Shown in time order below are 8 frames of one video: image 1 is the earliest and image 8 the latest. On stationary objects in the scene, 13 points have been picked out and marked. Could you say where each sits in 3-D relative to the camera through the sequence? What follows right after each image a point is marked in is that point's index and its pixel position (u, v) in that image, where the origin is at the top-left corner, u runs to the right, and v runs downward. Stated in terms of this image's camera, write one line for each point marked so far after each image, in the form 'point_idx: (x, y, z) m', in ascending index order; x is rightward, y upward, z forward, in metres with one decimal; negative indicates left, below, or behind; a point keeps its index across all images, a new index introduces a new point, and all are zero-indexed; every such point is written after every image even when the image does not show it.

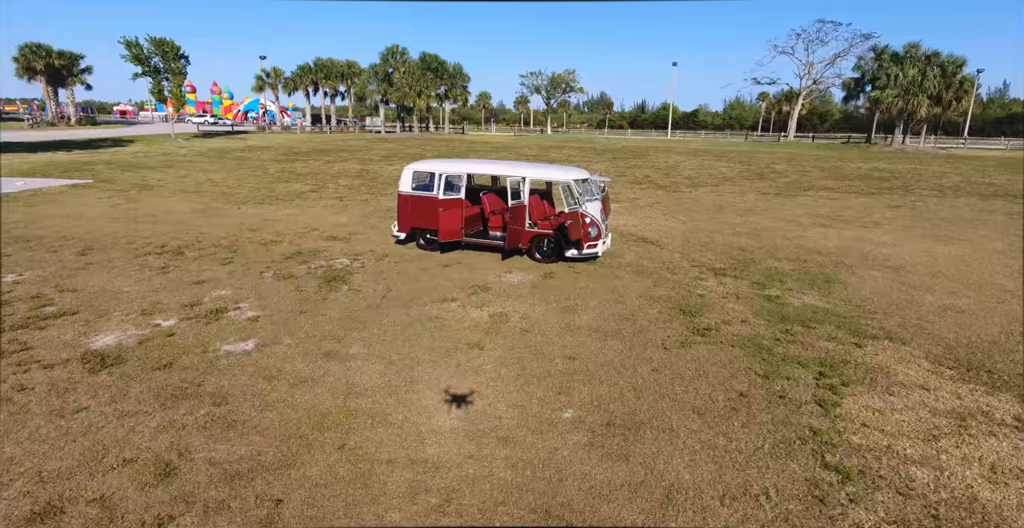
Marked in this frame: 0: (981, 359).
0: (+6.2, -1.2, +7.0) m
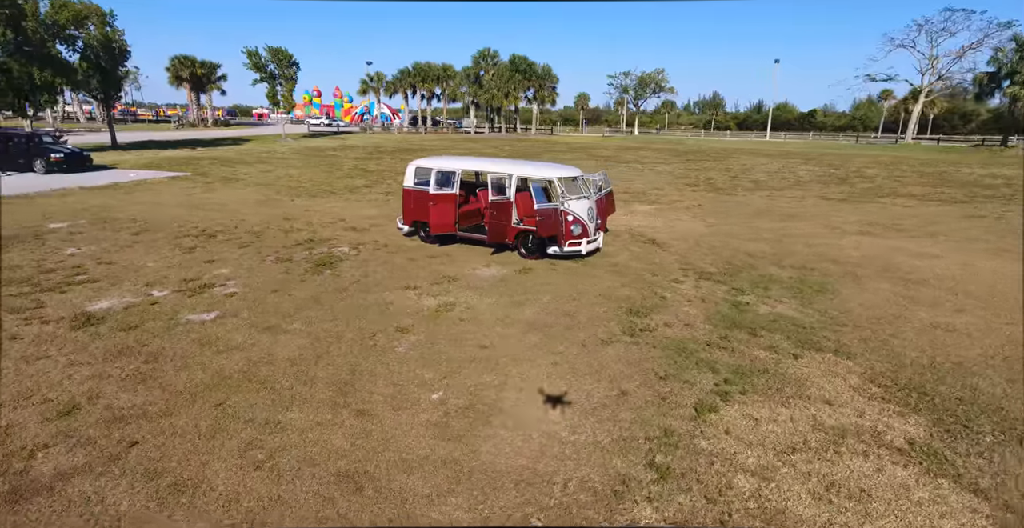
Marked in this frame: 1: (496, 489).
0: (+4.9, -1.4, +6.3) m
1: (-0.2, -1.9, +4.4) m
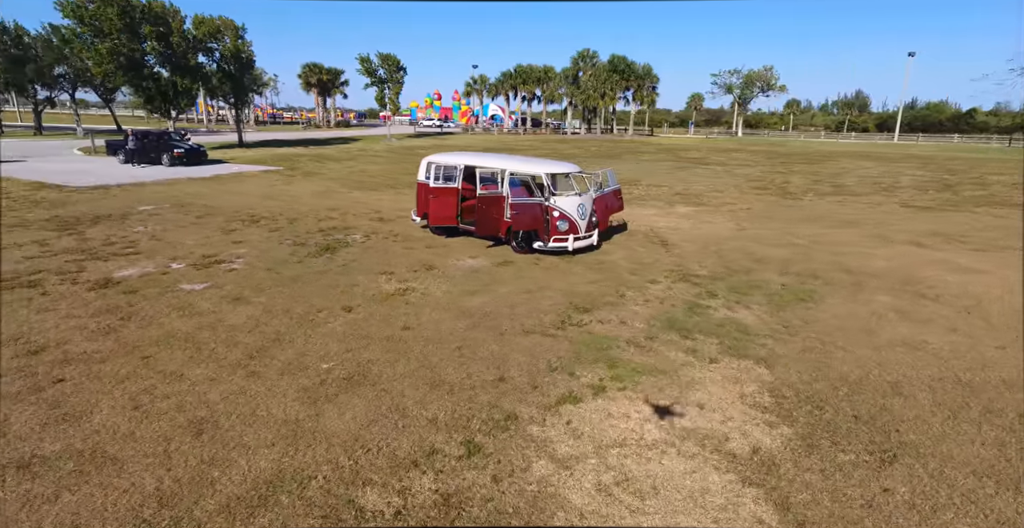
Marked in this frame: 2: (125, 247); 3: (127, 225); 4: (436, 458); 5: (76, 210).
0: (+3.5, -1.4, +5.7) m
1: (-1.8, -1.7, +4.7) m
2: (-9.4, +0.4, +13.0) m
3: (-11.5, +1.2, +16.0) m
4: (-0.7, -1.7, +4.6) m
5: (-15.9, +2.0, +19.5) m
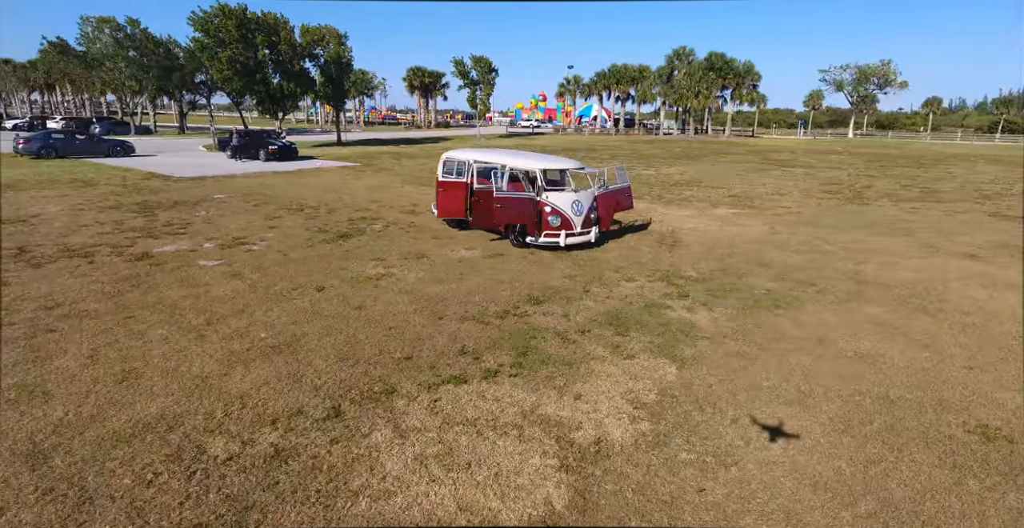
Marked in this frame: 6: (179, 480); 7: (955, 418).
0: (+2.3, -1.4, +5.4) m
1: (-3.2, -1.4, +5.3) m
2: (-9.2, +1.0, +14.7) m
3: (-10.7, +1.8, +18.0) m
4: (-2.1, -1.5, +5.0) m
5: (-14.4, +2.9, +22.2) m
6: (-2.6, -1.7, +4.1) m
7: (+4.2, -1.5, +4.9) m
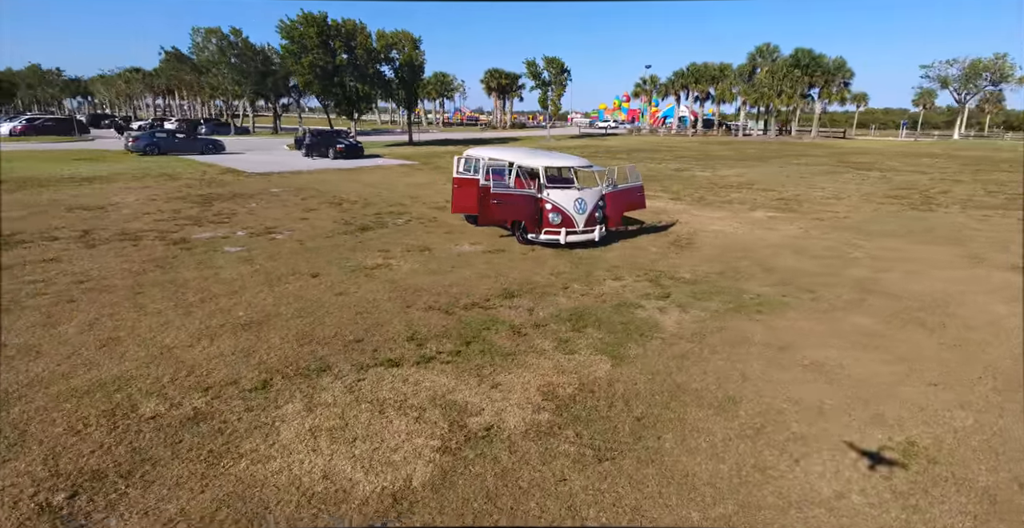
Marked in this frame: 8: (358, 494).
0: (+1.4, -1.3, +5.3) m
1: (-4.0, -1.2, +5.9) m
2: (-8.6, +1.4, +16.0) m
3: (-9.7, +2.3, +19.5) m
4: (-2.9, -1.3, +5.4) m
5: (-12.8, +3.4, +24.1) m
6: (-3.7, -1.5, +4.6) m
7: (+3.2, -1.5, +4.6) m
8: (-1.2, -1.7, +3.9) m
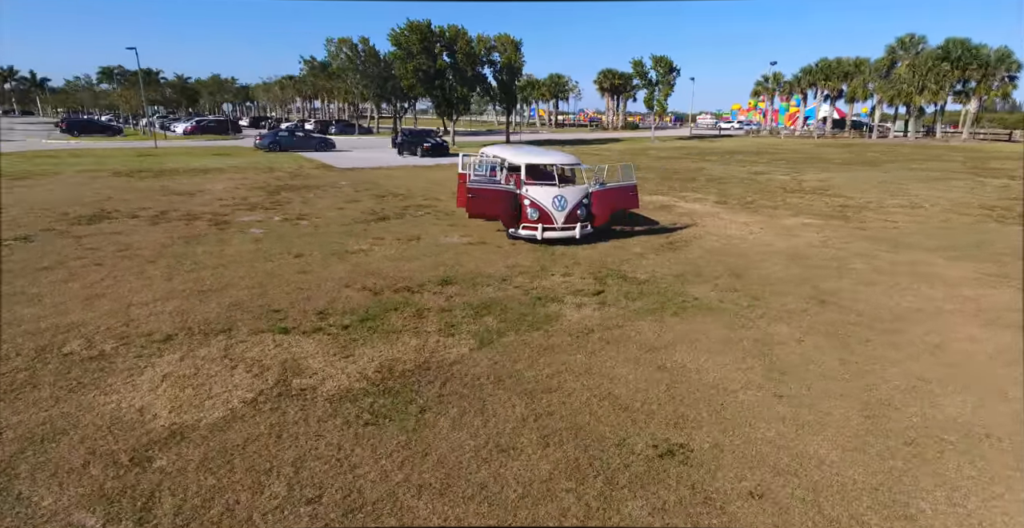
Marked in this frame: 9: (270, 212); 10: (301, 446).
0: (-0.4, -1.2, +5.5) m
1: (-5.5, -0.7, +7.2) m
2: (-8.0, +2.0, +18.0) m
3: (-8.3, +2.9, +21.6) m
4: (-4.6, -0.9, +6.5) m
5: (-10.4, +4.2, +26.7) m
6: (-5.4, -1.1, +5.8) m
7: (+1.3, -1.4, +4.5) m
8: (-3.2, -1.4, +4.6) m
9: (-7.9, +1.7, +16.7) m
10: (-1.7, -1.5, +4.3) m
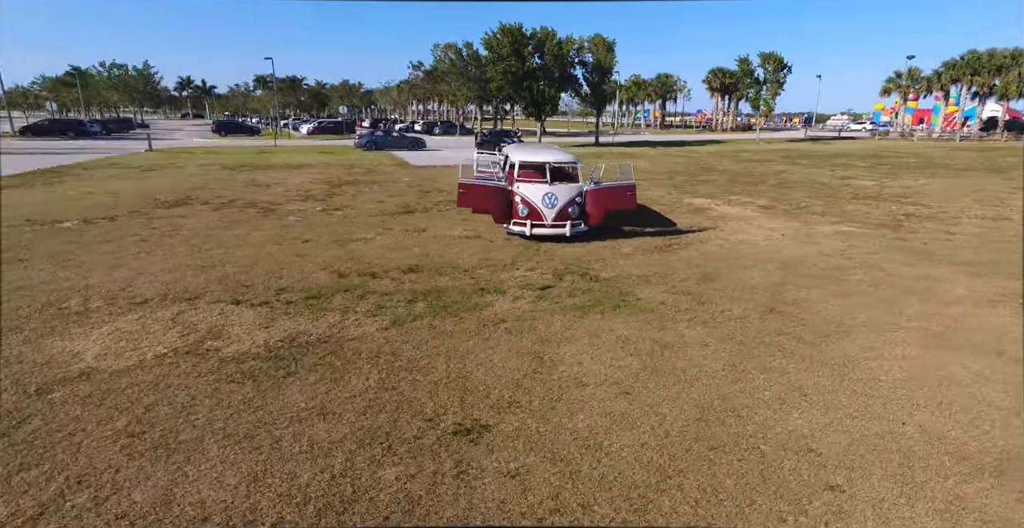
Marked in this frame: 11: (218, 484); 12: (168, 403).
0: (-1.7, -1.0, +6.0) m
1: (-6.5, -0.3, +8.5) m
2: (-6.8, +2.4, +19.5) m
3: (-6.5, +3.4, +23.2) m
4: (-5.7, -0.5, +7.6) m
5: (-7.5, +4.7, +28.5) m
6: (-6.6, -0.6, +7.2) m
7: (-0.3, -1.3, +4.6) m
8: (-4.6, -1.1, +5.5) m
9: (-7.0, +2.2, +18.3) m
10: (-3.2, -1.2, +5.0) m
11: (-2.1, -1.5, +3.7) m
12: (-3.1, -1.3, +4.8) m
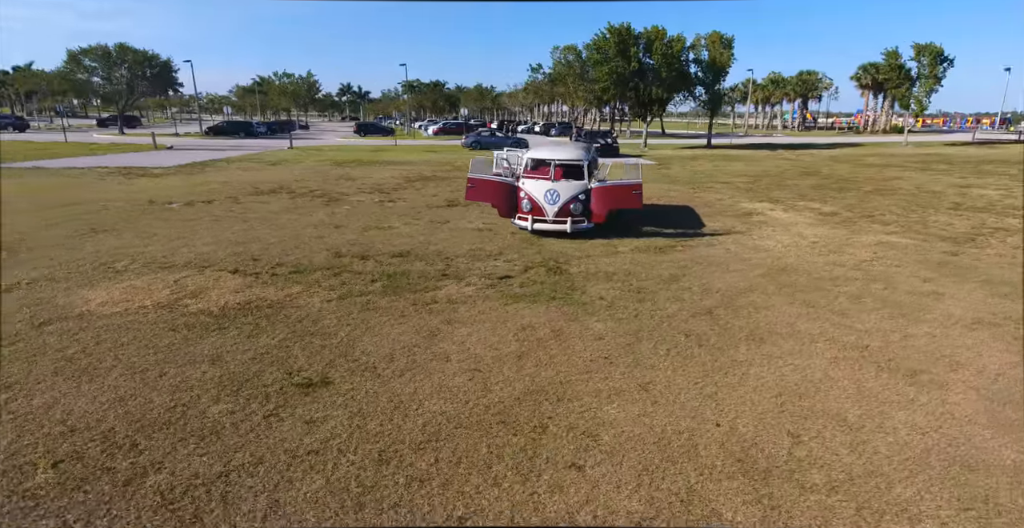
0: (-2.8, -0.7, +6.8) m
1: (-6.9, +0.2, +10.3) m
2: (-4.8, +2.9, +21.1) m
3: (-3.7, +3.8, +24.6) m
4: (-6.4, 0.0, +9.3) m
5: (-3.5, +5.1, +30.1) m
6: (-7.4, -0.1, +9.0) m
7: (-1.8, -1.1, +5.2) m
8: (-5.8, -0.6, +7.0) m
9: (-5.2, +2.7, +20.0) m
10: (-4.6, -0.8, +6.2) m
11: (-3.7, -1.2, +4.6) m
12: (-4.5, -0.9, +5.9) m
